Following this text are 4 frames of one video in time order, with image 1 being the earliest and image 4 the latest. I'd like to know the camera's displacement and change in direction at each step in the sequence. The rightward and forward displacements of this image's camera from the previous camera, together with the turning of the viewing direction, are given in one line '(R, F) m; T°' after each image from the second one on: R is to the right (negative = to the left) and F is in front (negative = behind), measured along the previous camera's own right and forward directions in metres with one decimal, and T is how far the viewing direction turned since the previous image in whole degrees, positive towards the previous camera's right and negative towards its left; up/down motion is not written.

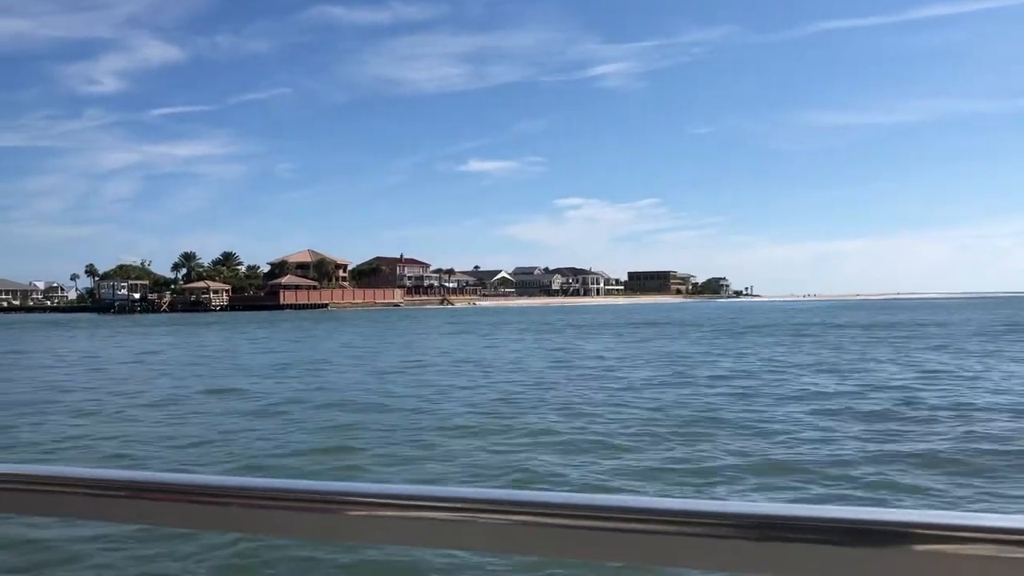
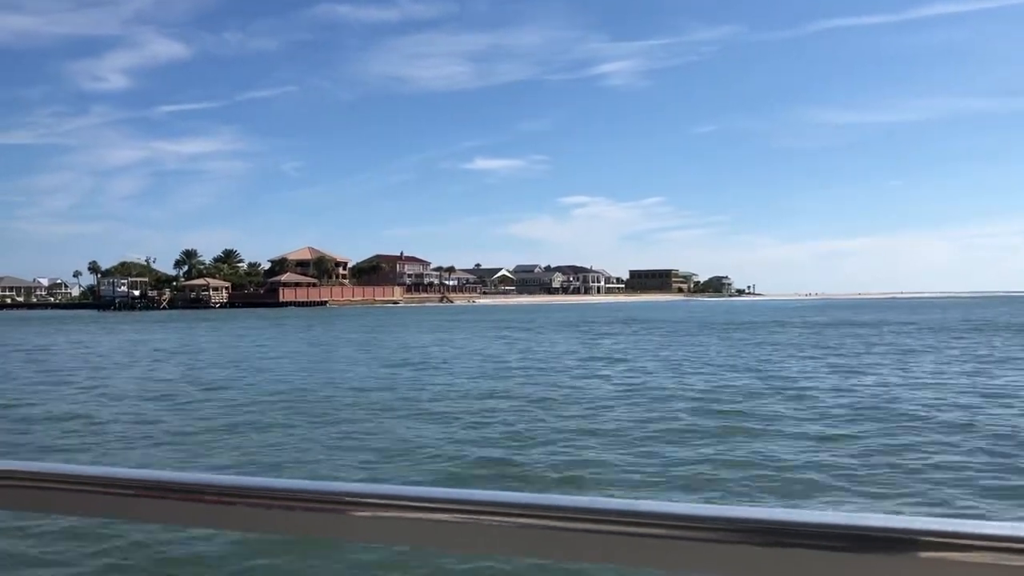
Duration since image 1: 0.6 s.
(0.0, +0.5) m; +6°
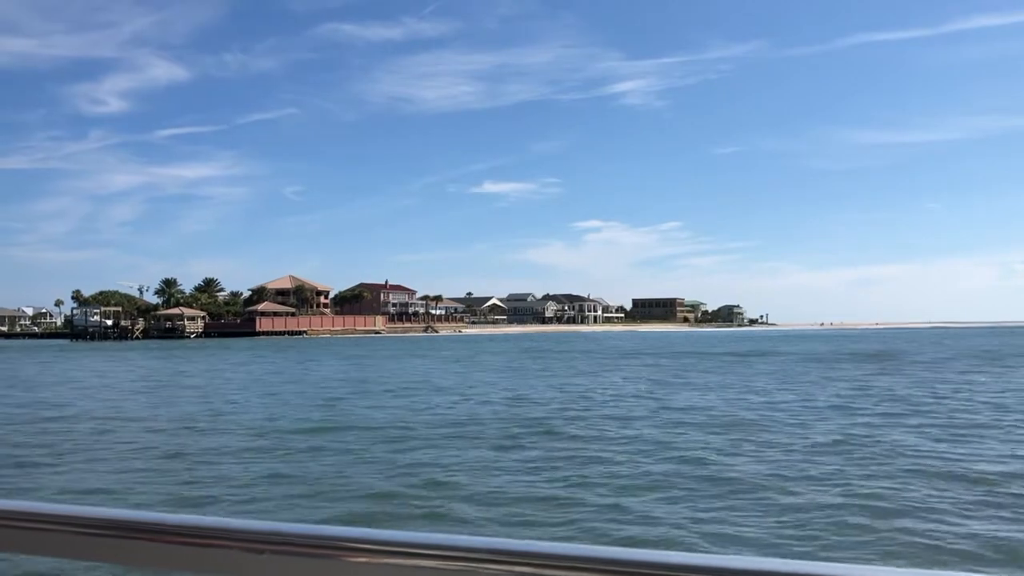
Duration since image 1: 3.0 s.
(+1.3, +1.2) m; -3°
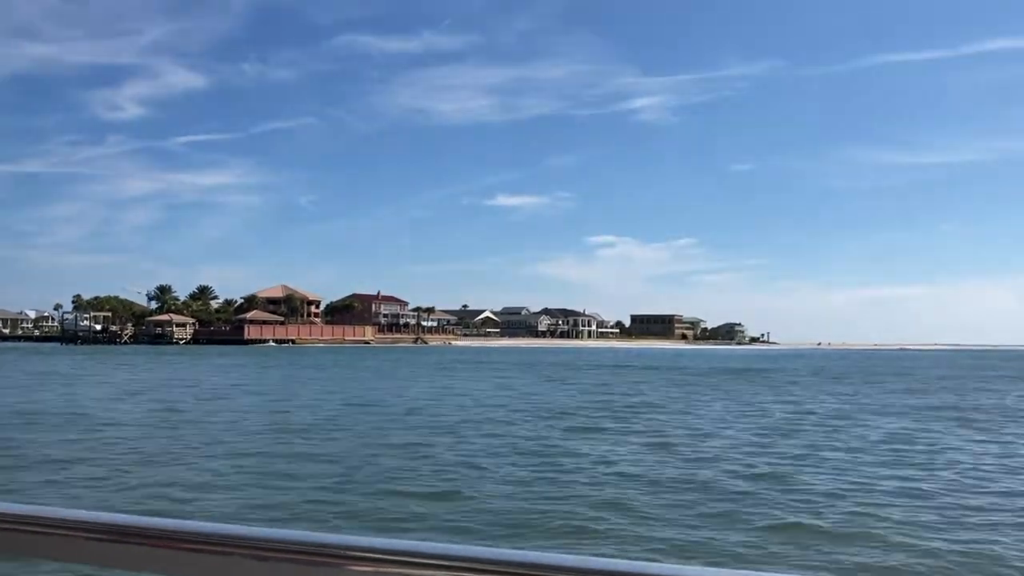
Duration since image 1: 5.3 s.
(+1.0, +0.2) m; -2°
